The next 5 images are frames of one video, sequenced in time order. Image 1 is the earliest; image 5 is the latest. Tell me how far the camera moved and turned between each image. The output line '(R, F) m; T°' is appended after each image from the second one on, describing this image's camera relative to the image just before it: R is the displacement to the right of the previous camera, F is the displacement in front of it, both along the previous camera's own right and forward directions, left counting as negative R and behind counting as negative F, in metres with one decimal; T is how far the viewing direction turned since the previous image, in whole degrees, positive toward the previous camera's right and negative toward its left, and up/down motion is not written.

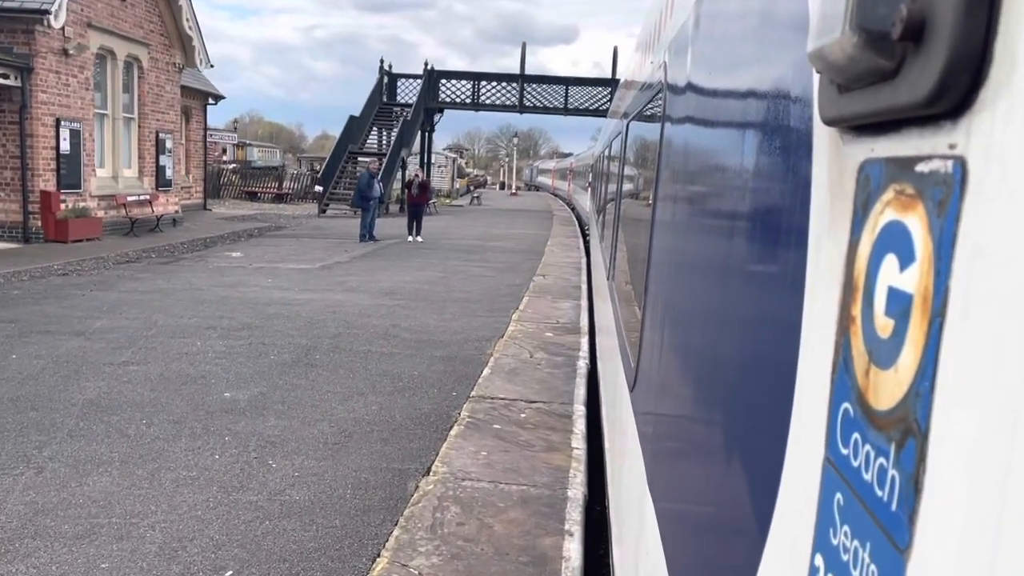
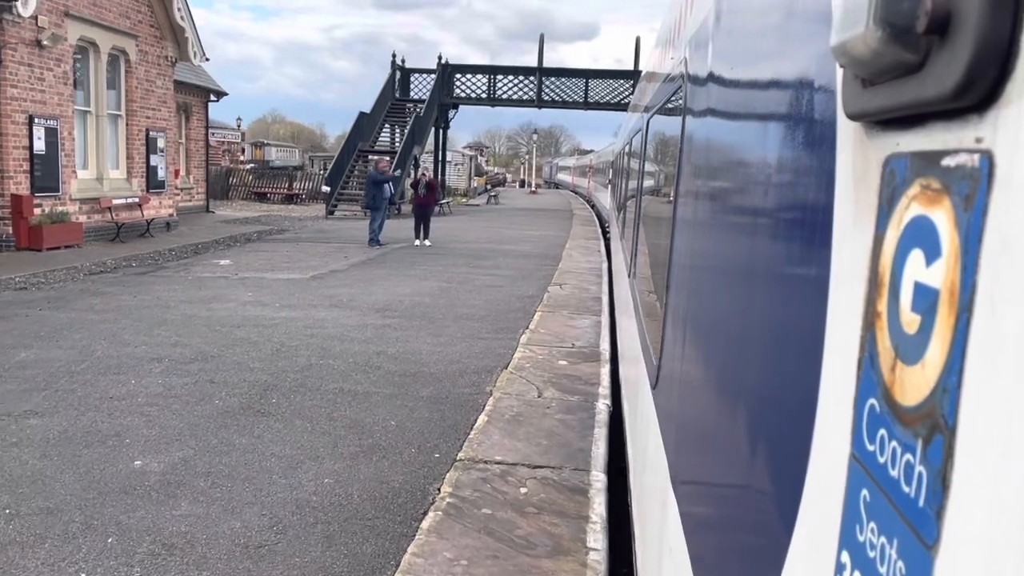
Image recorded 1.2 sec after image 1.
(+0.1, +0.6) m; -2°
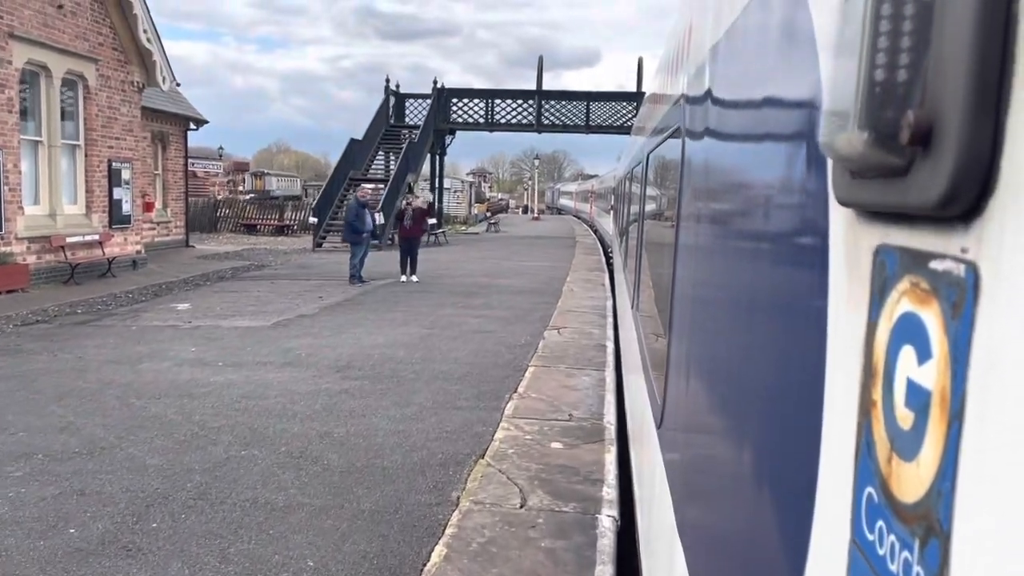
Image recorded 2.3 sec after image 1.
(+0.1, +0.7) m; 0°
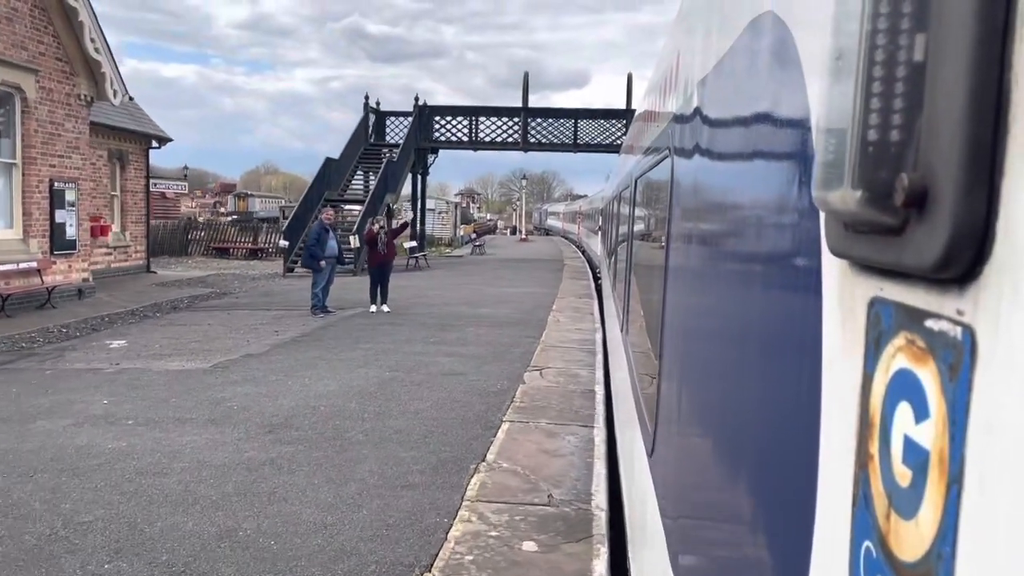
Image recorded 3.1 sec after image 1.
(+0.1, +0.6) m; +1°
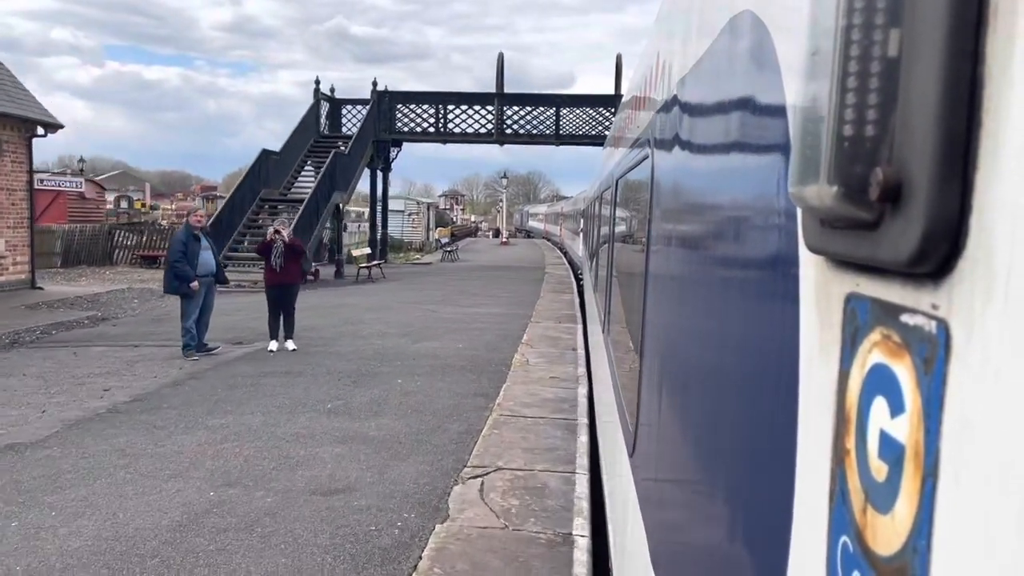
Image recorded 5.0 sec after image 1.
(+0.2, +1.7) m; +1°
